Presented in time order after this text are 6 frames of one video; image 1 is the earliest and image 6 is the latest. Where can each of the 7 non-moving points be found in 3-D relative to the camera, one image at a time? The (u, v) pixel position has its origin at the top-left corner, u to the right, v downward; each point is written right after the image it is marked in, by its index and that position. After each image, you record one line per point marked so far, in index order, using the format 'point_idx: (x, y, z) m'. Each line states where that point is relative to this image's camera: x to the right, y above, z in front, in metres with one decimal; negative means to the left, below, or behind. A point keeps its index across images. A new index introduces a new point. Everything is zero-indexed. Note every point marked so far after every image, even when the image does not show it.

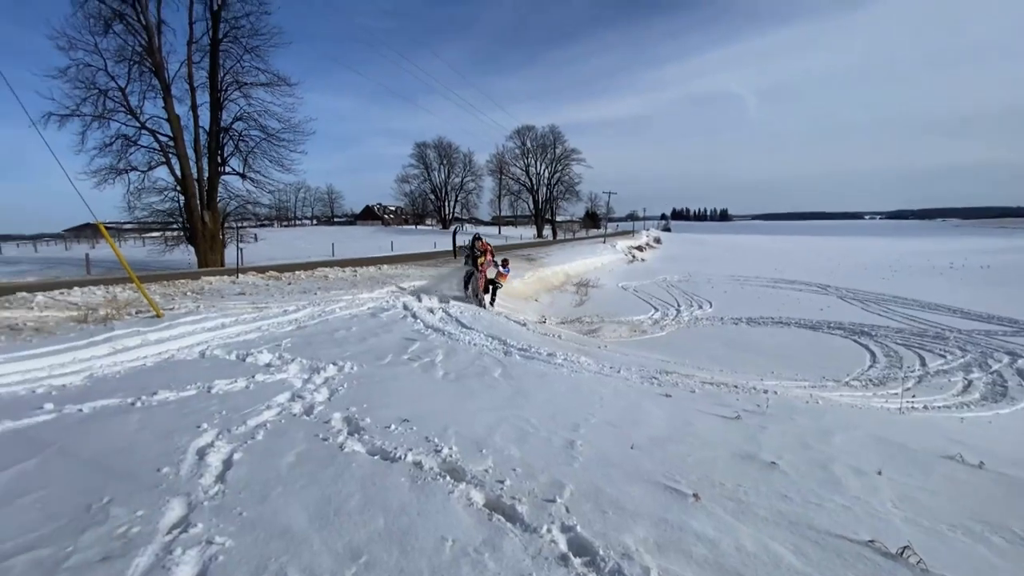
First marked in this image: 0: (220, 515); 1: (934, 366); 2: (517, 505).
0: (-2.2, -1.7, +3.7) m
1: (+14.7, -2.7, +16.9) m
2: (0.0, -1.8, +4.0) m
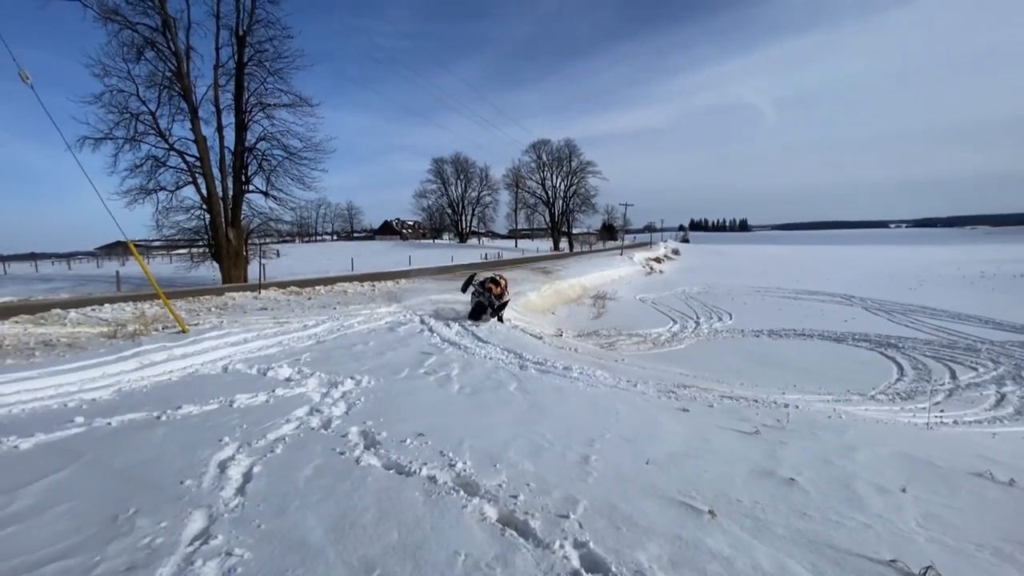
0: (-2.1, -1.9, +3.8) m
1: (+15.3, -3.1, +16.3) m
2: (+0.1, -1.9, +4.0) m
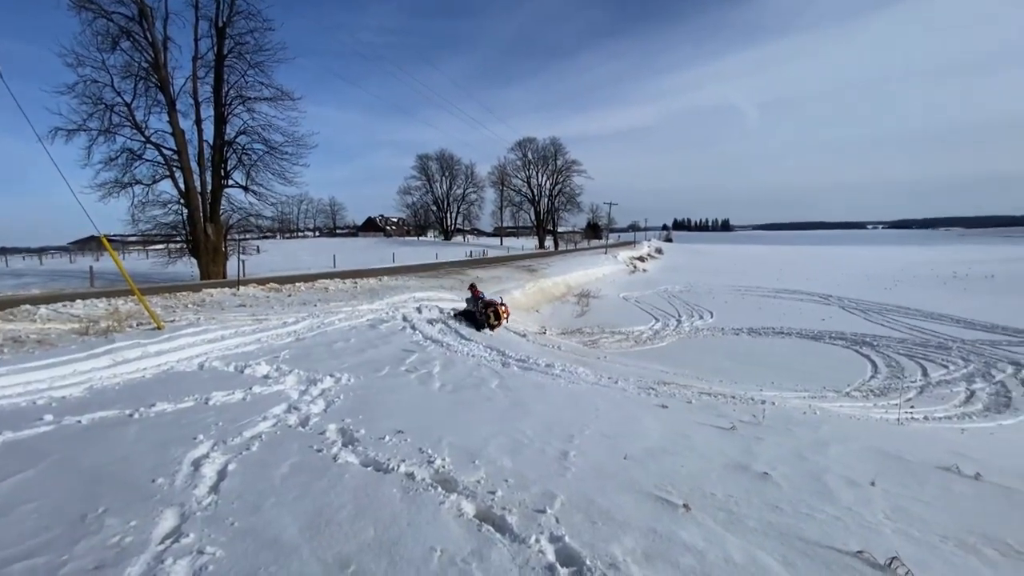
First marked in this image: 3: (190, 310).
0: (-2.3, -1.8, +3.7) m
1: (+14.7, -3.1, +16.8) m
2: (0.0, -1.9, +4.0) m
3: (-9.5, -0.6, +14.2) m
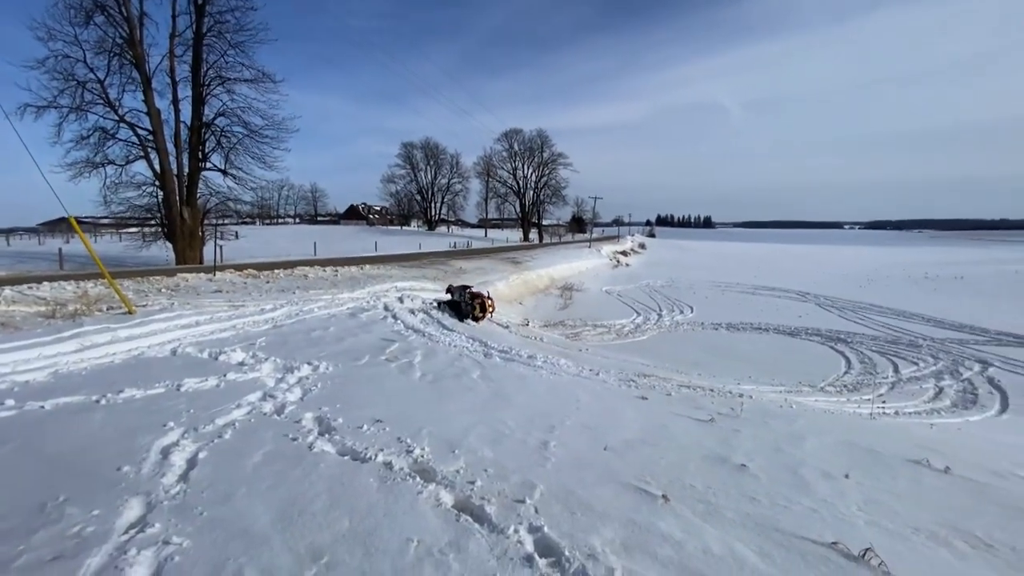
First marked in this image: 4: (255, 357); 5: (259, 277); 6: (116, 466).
0: (-2.5, -1.7, +3.6) m
1: (+14.1, -3.0, +17.3) m
2: (-0.2, -1.8, +3.9) m
3: (-10.0, -0.2, +13.8) m
4: (-4.6, -1.2, +8.6) m
5: (-9.5, +0.4, +18.3) m
6: (-3.6, -1.6, +4.4) m
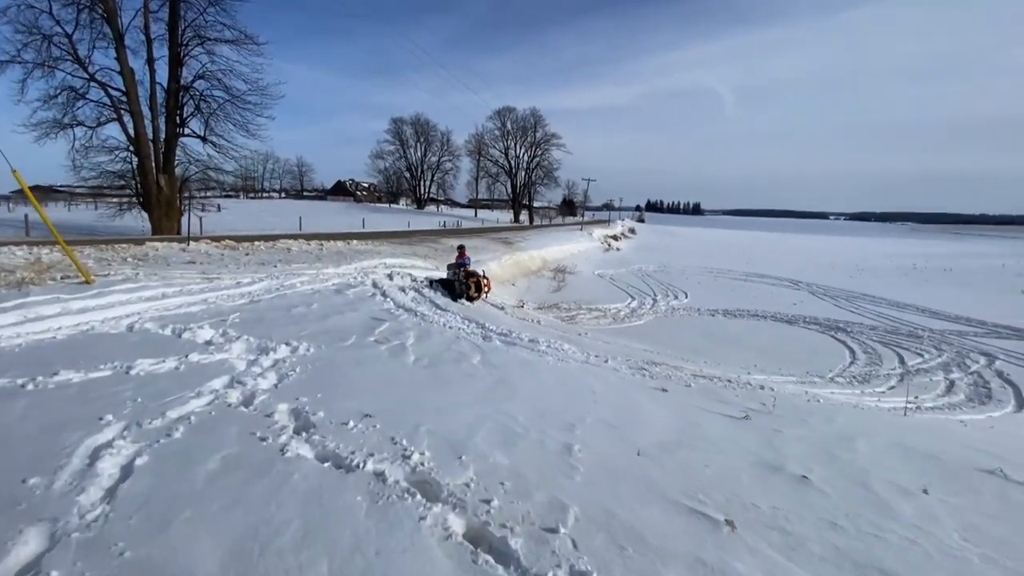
0: (-2.3, -1.4, +2.6) m
1: (+13.9, -2.7, +16.8) m
2: (0.0, -1.6, +3.0) m
3: (-10.0, +0.6, +12.6) m
4: (-4.5, -0.7, +7.6) m
5: (-9.7, +1.4, +17.0) m
6: (-3.4, -1.3, +3.4) m
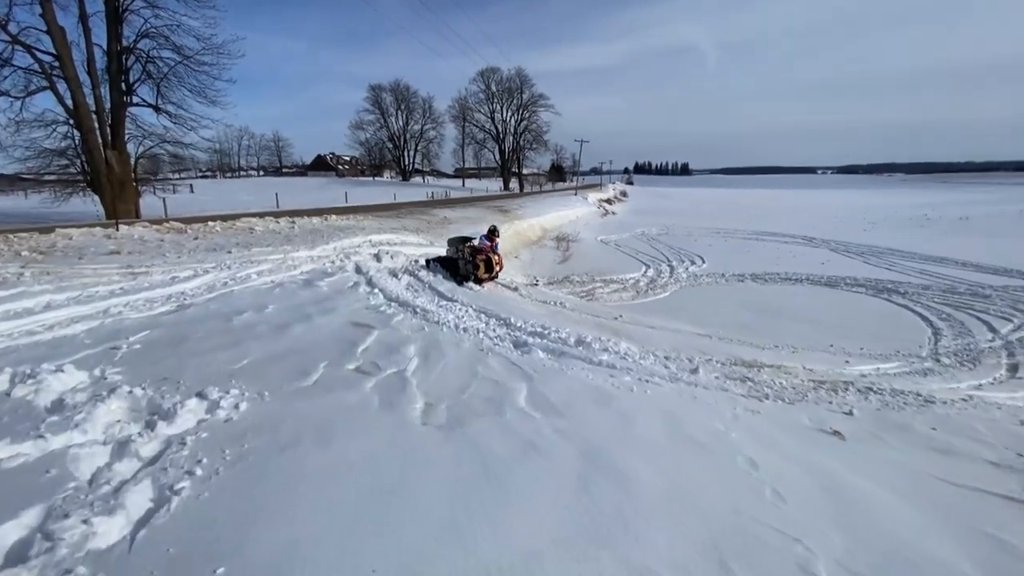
0: (-1.5, -1.8, -0.4) m
1: (+14.5, -1.3, +14.1) m
2: (+0.8, -1.8, +0.1) m
3: (-9.5, +0.5, +9.3) m
4: (-3.8, -0.9, +4.5) m
5: (-9.2, +1.6, +13.7) m
6: (-2.6, -1.6, +0.3) m
